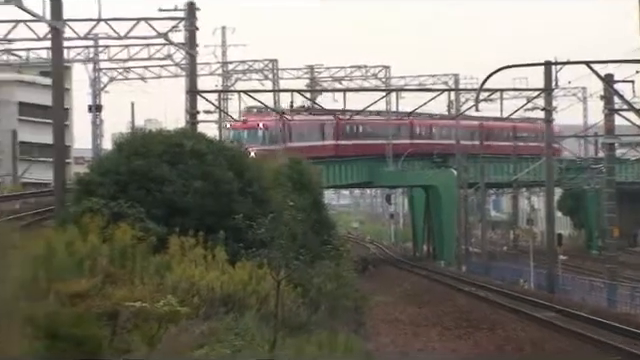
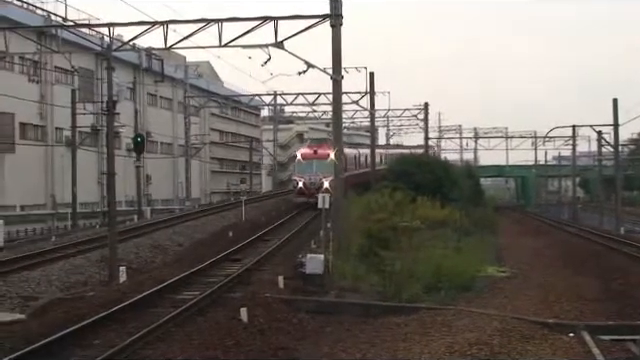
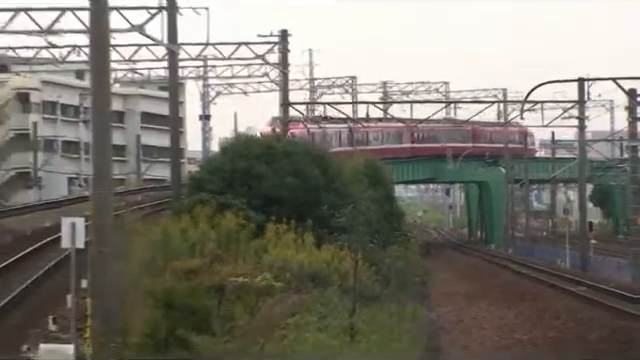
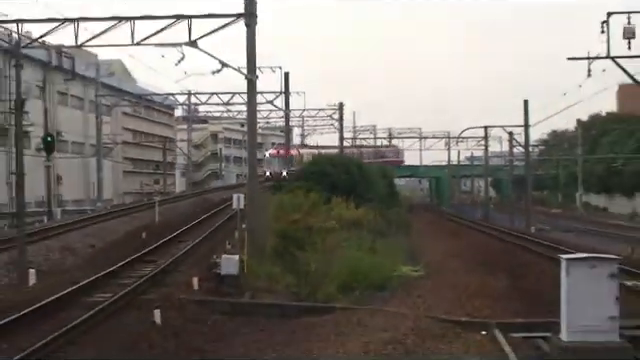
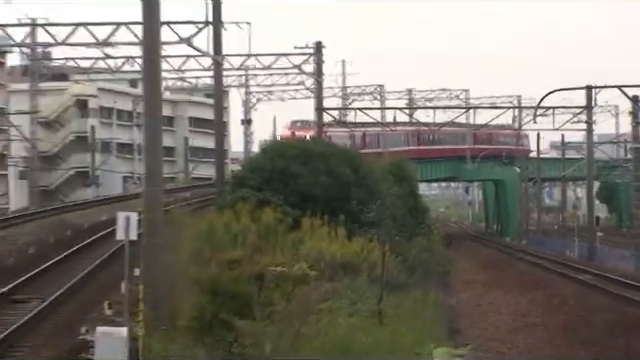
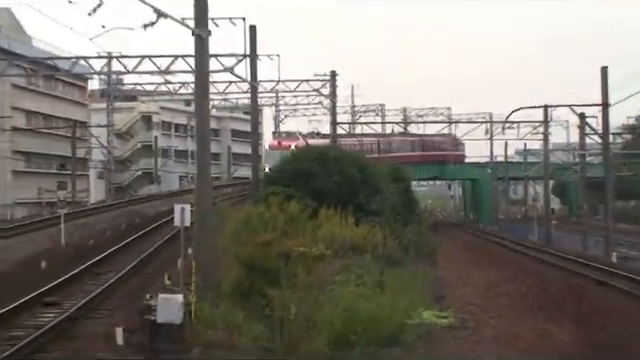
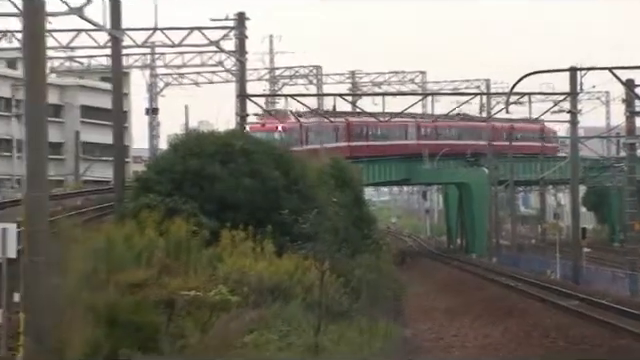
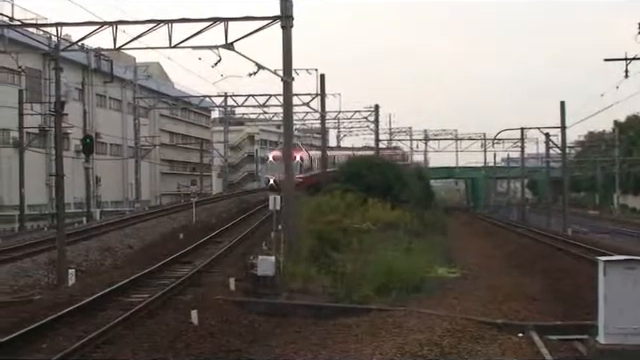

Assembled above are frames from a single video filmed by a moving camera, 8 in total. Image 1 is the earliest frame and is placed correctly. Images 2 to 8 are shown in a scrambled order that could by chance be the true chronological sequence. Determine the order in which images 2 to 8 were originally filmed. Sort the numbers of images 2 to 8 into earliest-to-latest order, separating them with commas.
7, 3, 5, 6, 4, 8, 2
